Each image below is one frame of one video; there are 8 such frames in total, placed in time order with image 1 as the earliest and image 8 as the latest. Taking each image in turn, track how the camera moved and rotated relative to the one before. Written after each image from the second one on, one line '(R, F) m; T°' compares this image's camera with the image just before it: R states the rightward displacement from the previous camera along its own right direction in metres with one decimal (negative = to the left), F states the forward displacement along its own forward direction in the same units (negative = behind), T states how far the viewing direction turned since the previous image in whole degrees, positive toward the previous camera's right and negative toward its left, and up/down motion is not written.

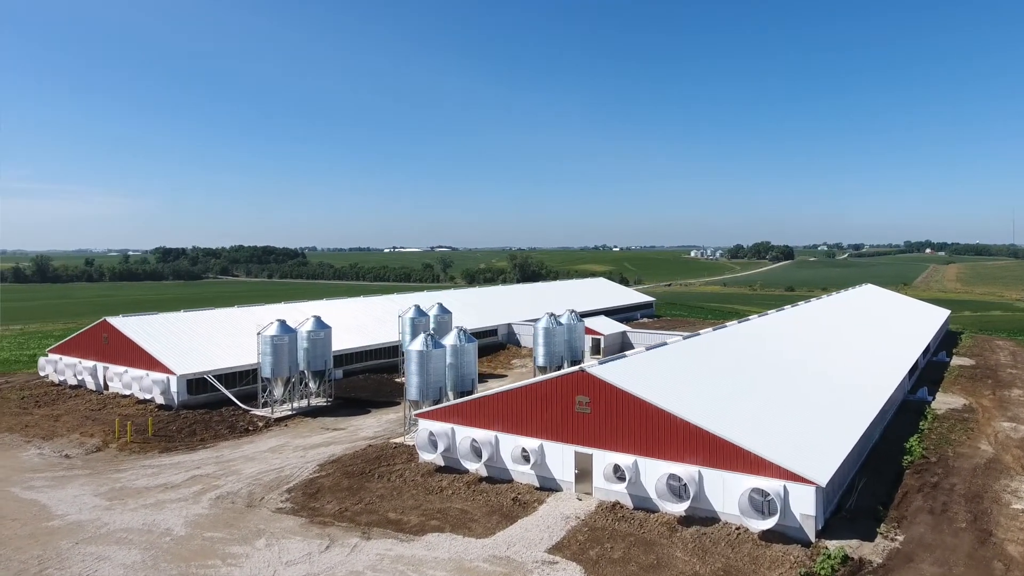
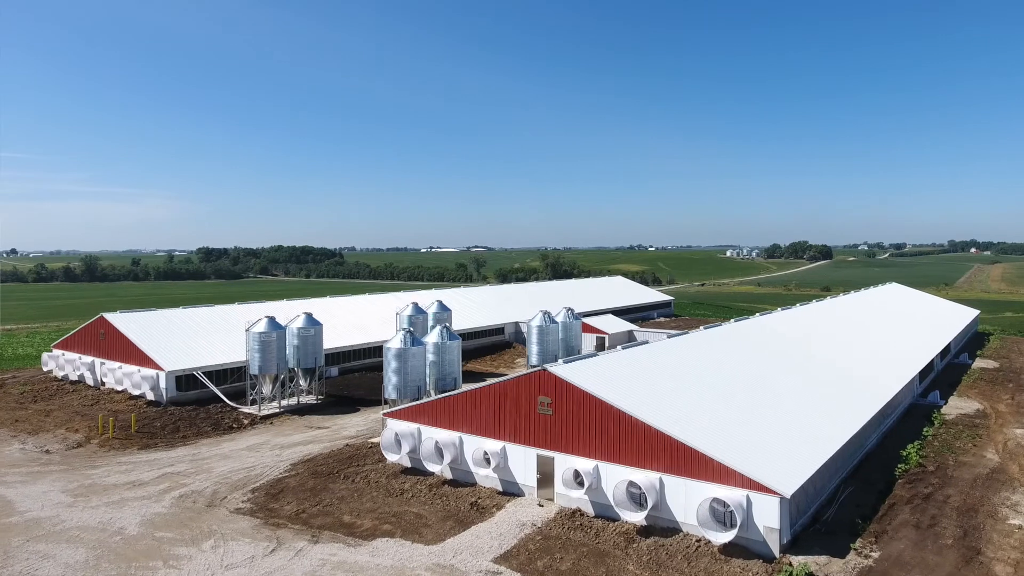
(+1.8, +0.9) m; -3°
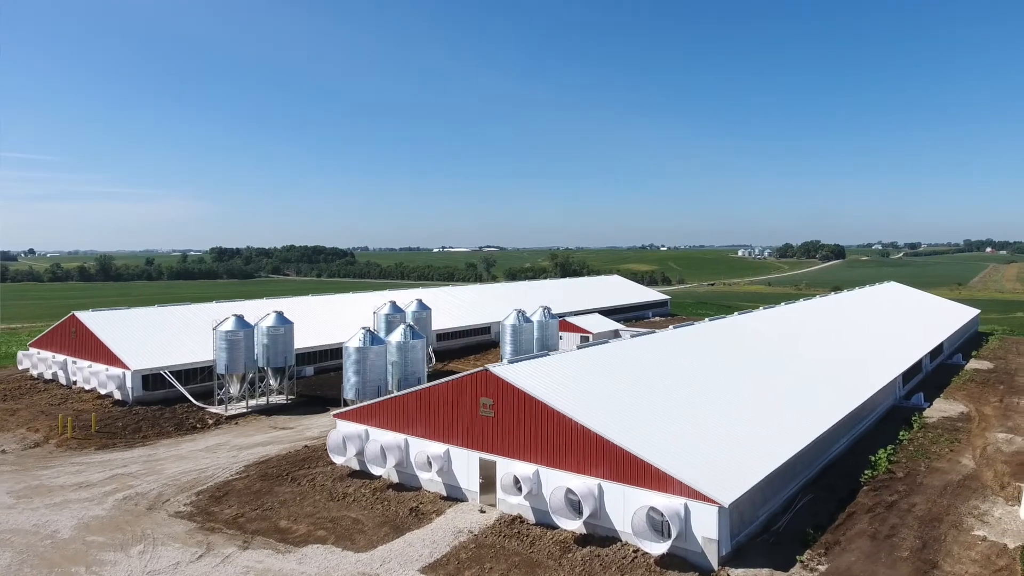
(+1.6, +0.7) m; -1°
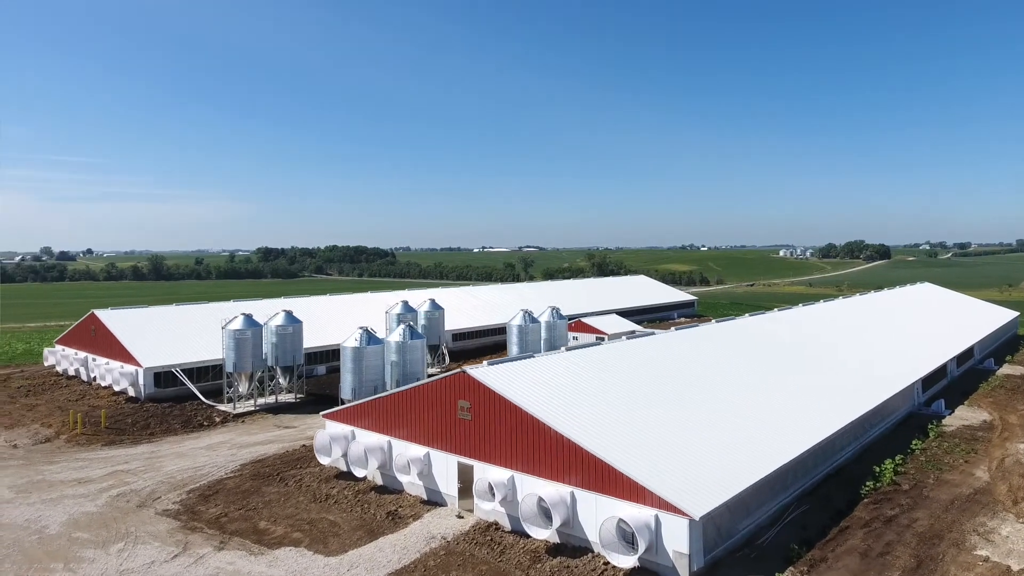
(+1.3, +0.5) m; -3°
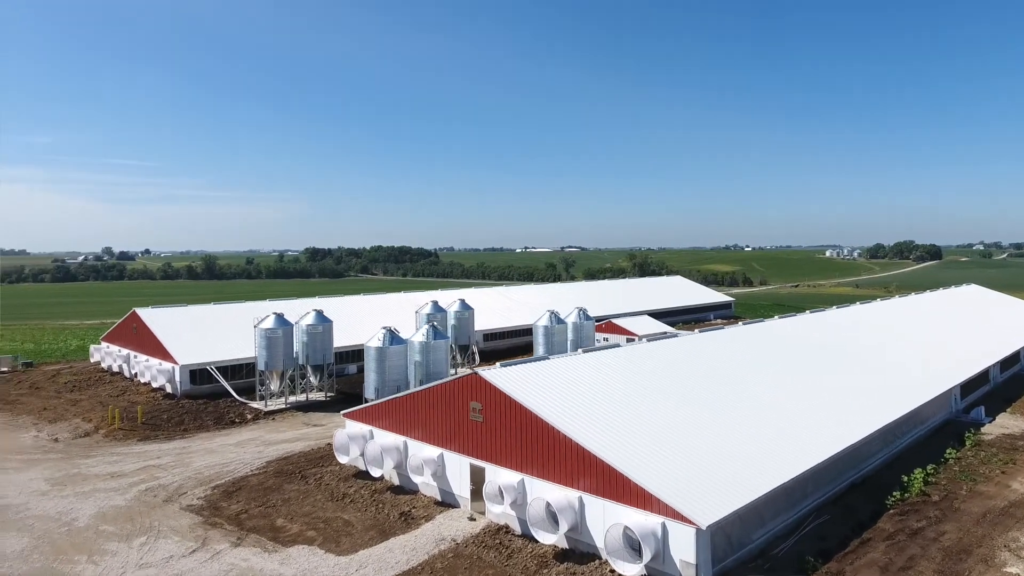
(+0.6, +0.1) m; -3°
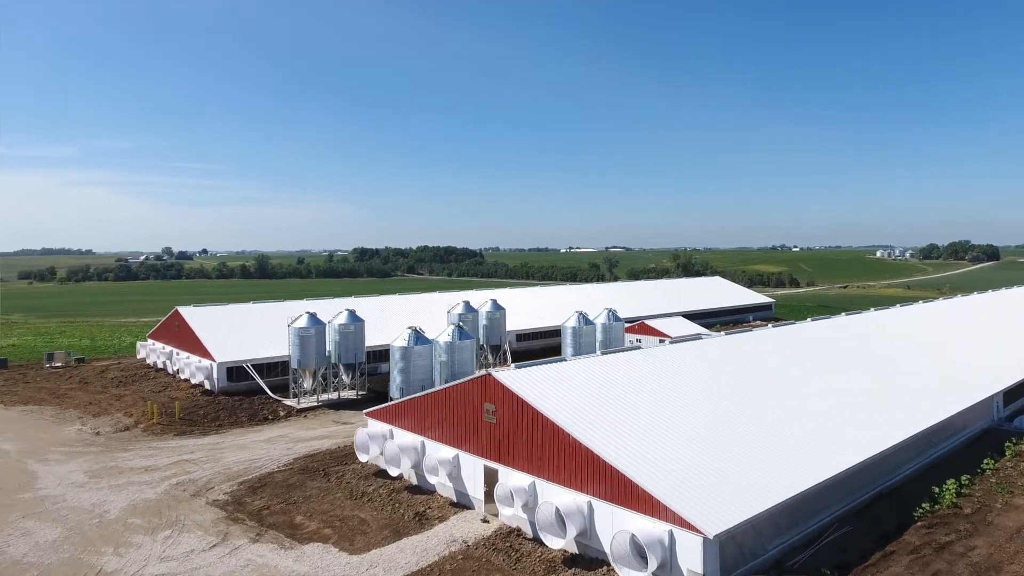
(+0.6, +0.2) m; -4°
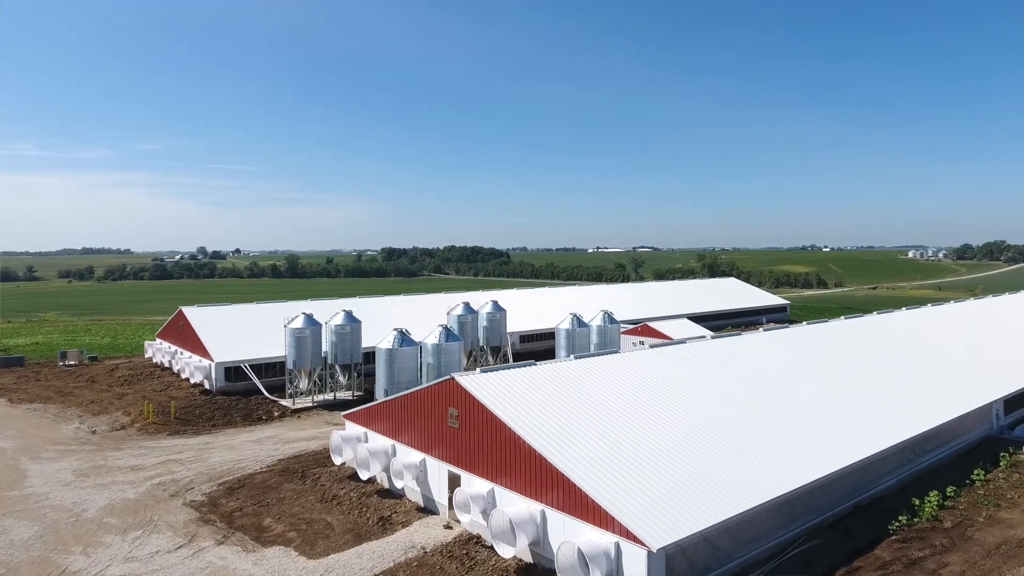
(+1.4, +0.3) m; -2°
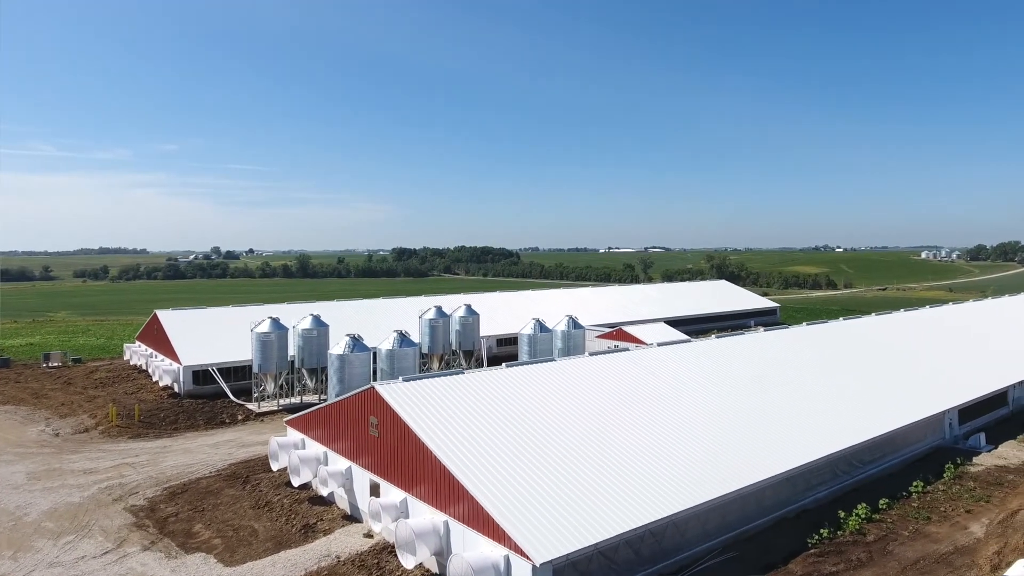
(+2.0, 0.0) m; -1°
